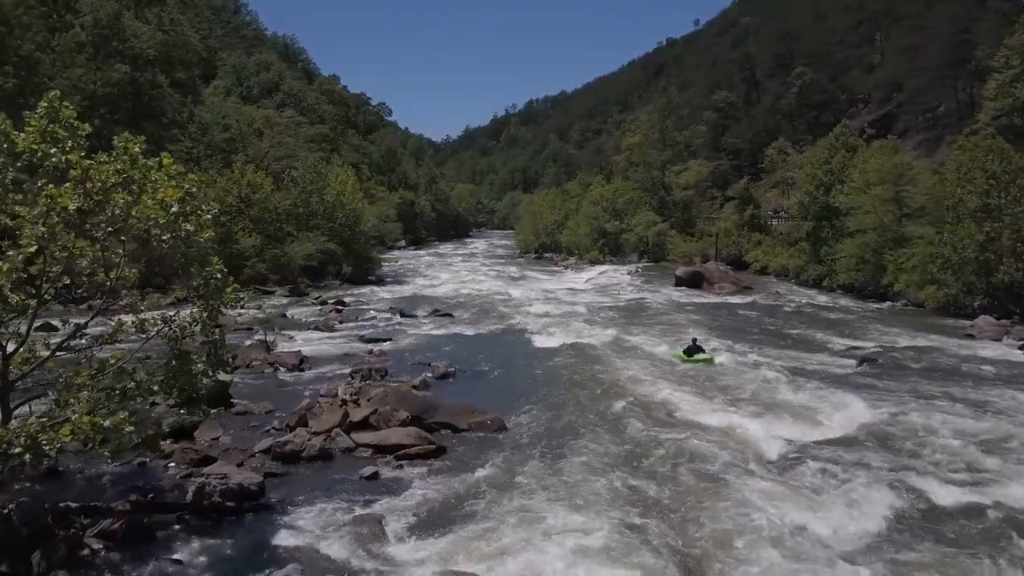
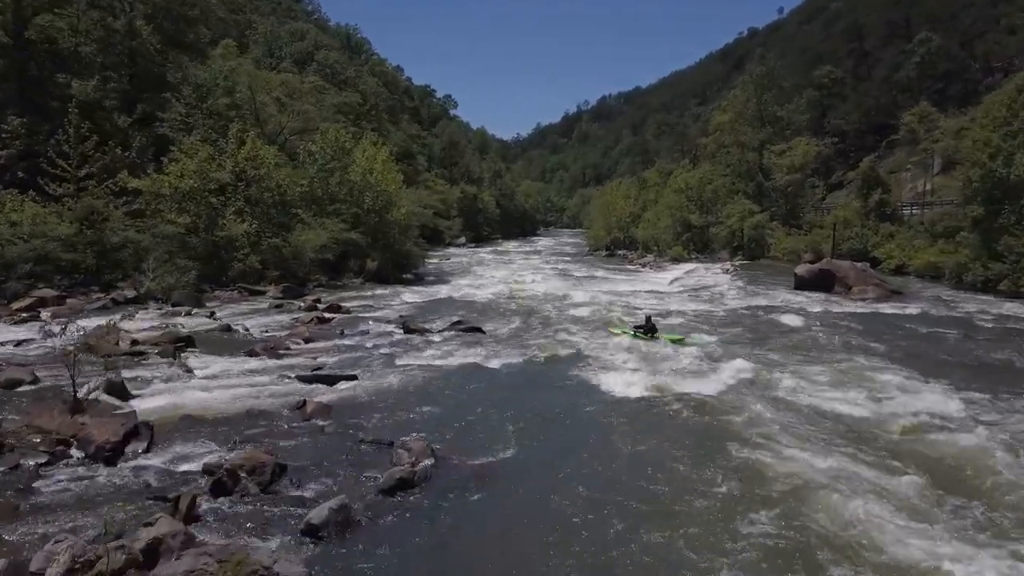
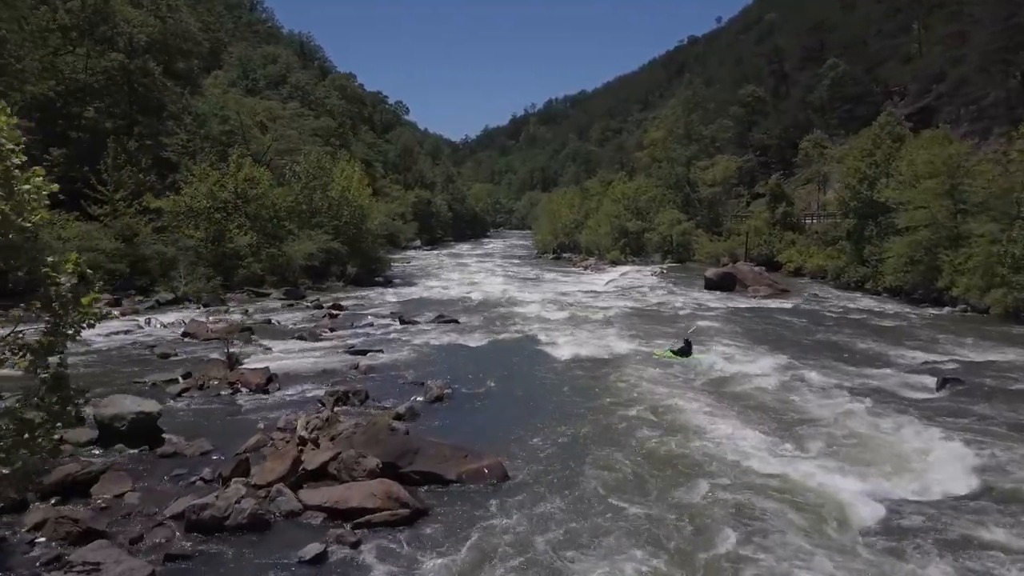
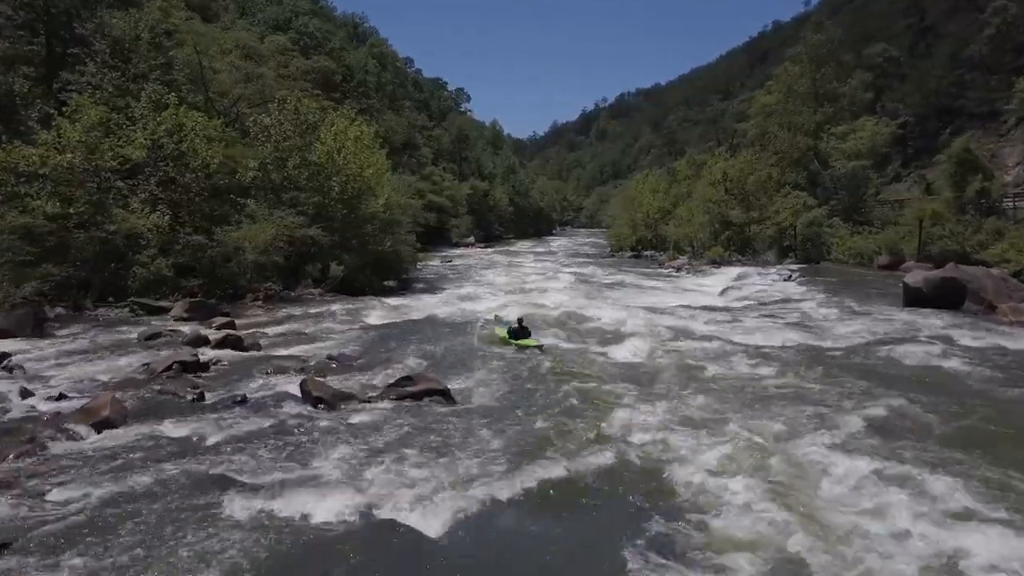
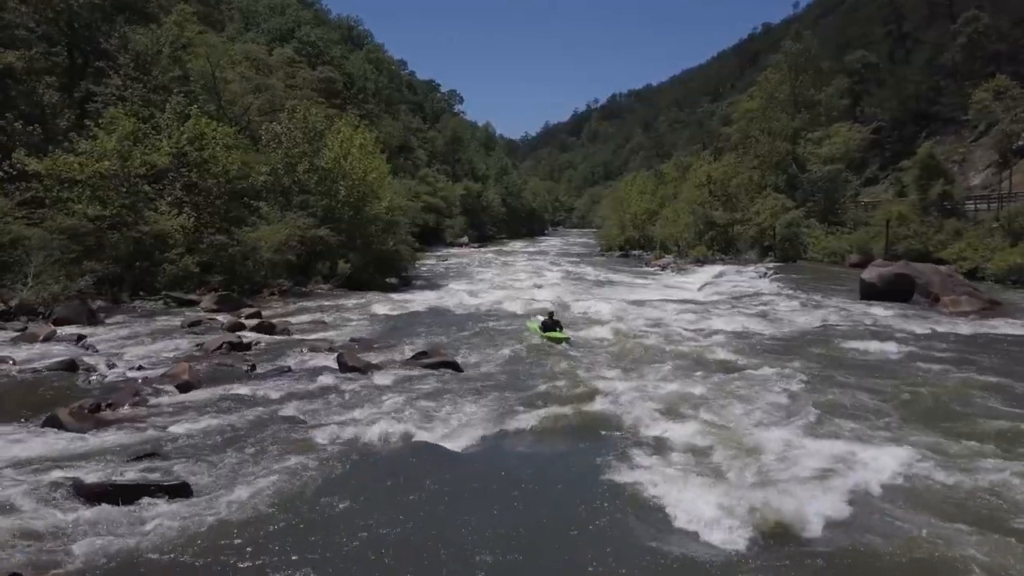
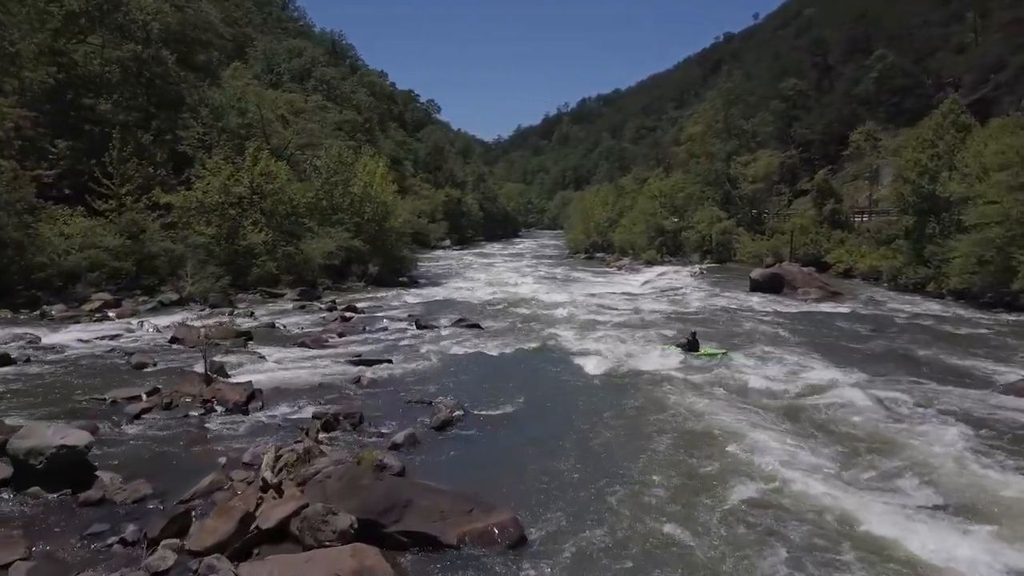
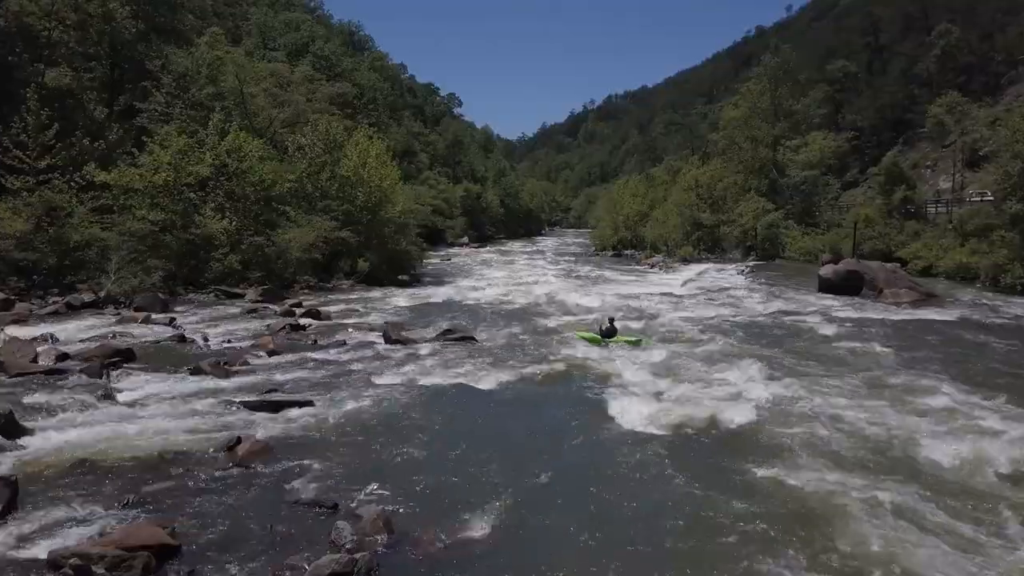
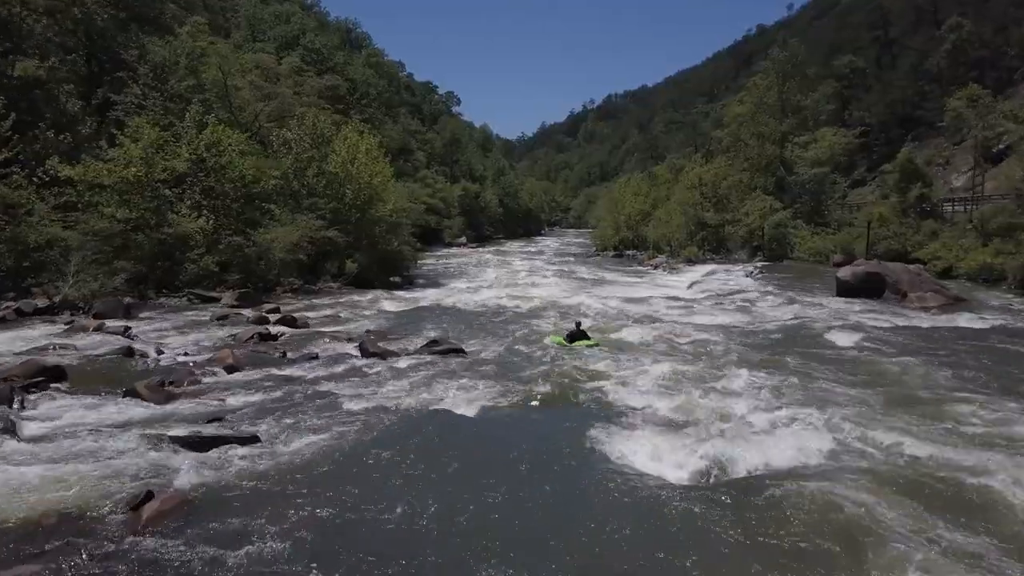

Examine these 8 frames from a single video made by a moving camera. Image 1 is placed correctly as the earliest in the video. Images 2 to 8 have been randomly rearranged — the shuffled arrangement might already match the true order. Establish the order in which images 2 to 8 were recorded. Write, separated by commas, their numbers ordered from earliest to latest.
3, 6, 2, 7, 8, 5, 4
